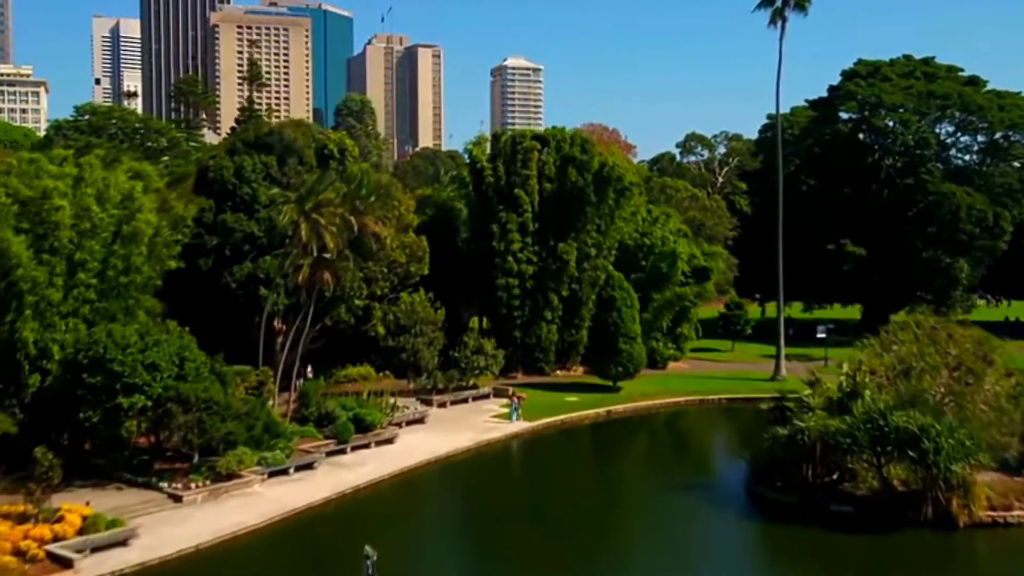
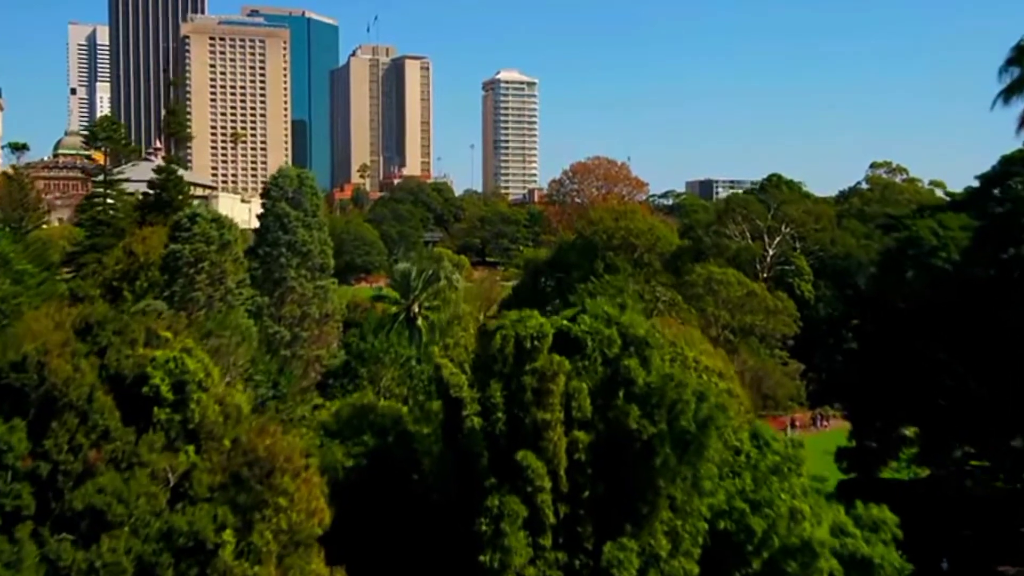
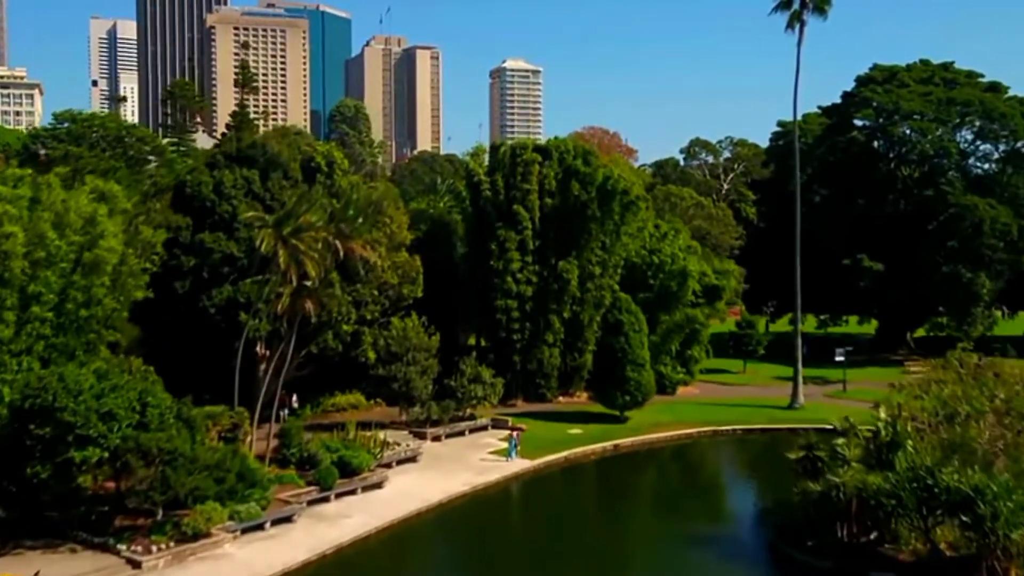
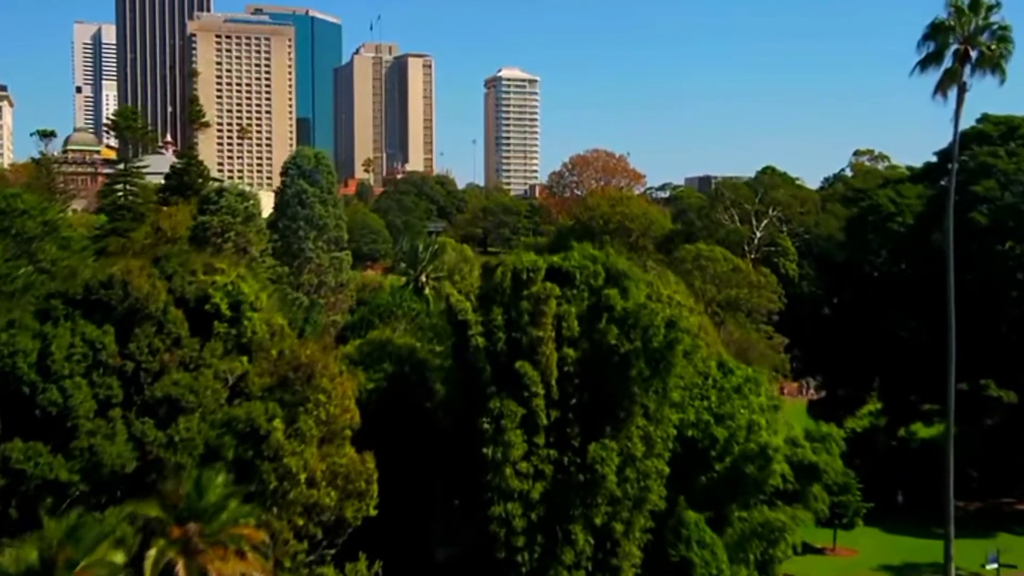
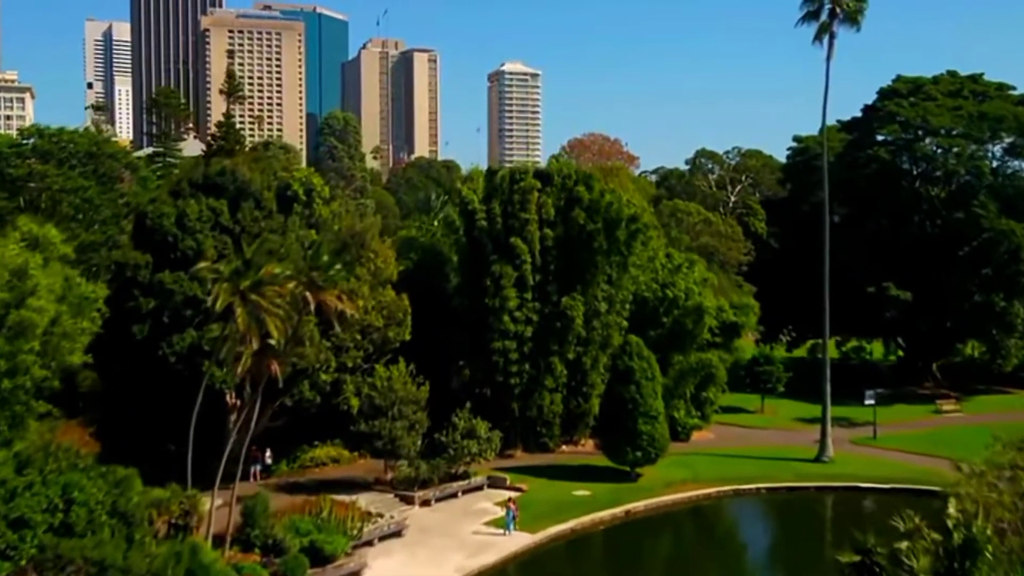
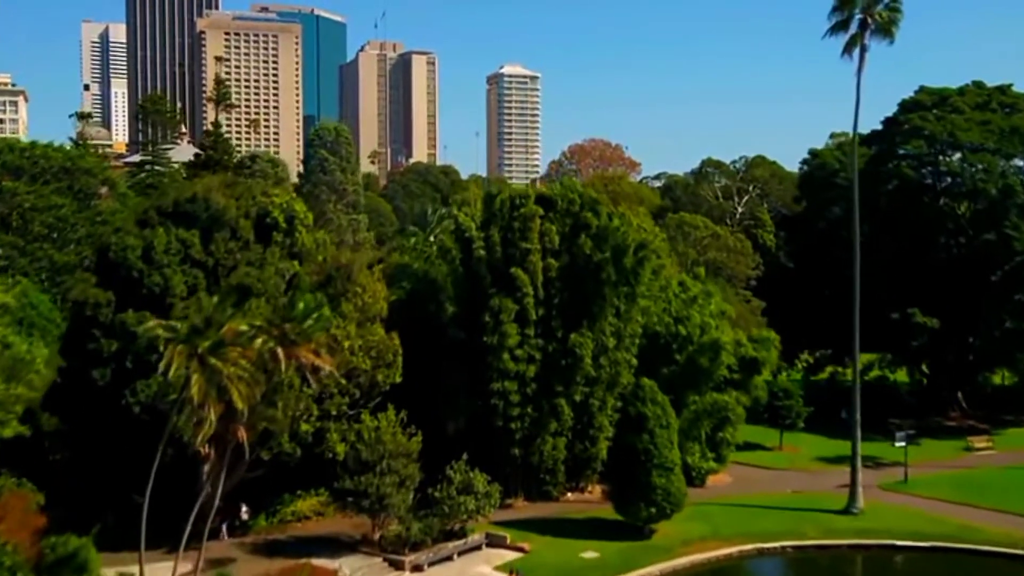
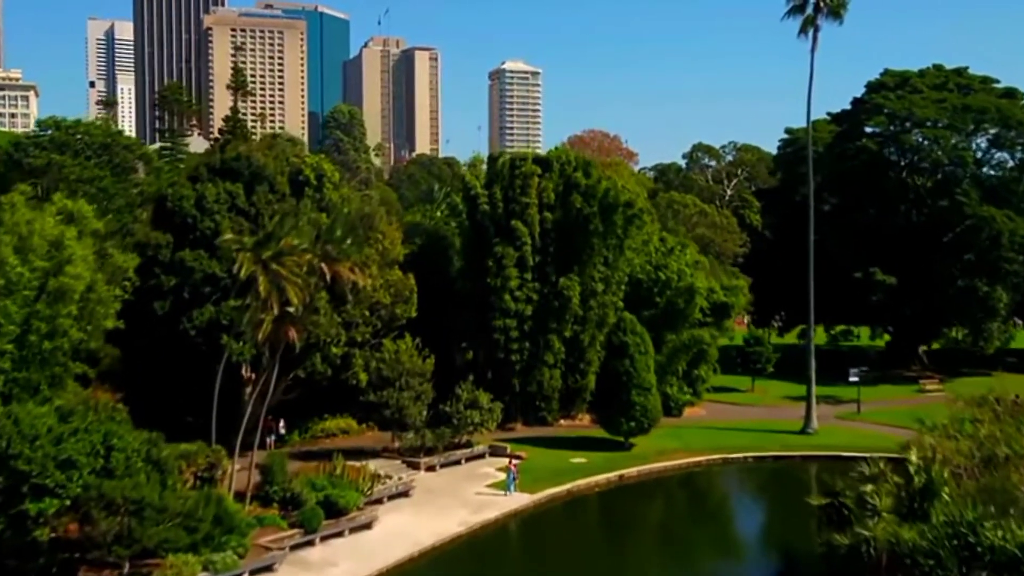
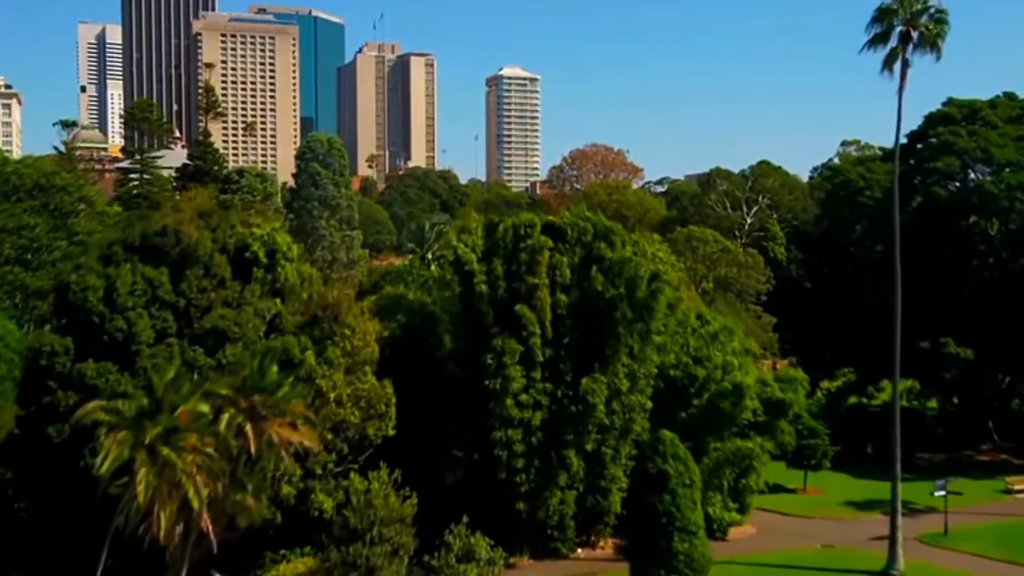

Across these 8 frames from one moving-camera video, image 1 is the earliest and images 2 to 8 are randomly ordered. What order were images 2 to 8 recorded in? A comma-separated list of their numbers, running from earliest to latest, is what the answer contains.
3, 7, 5, 6, 8, 4, 2
